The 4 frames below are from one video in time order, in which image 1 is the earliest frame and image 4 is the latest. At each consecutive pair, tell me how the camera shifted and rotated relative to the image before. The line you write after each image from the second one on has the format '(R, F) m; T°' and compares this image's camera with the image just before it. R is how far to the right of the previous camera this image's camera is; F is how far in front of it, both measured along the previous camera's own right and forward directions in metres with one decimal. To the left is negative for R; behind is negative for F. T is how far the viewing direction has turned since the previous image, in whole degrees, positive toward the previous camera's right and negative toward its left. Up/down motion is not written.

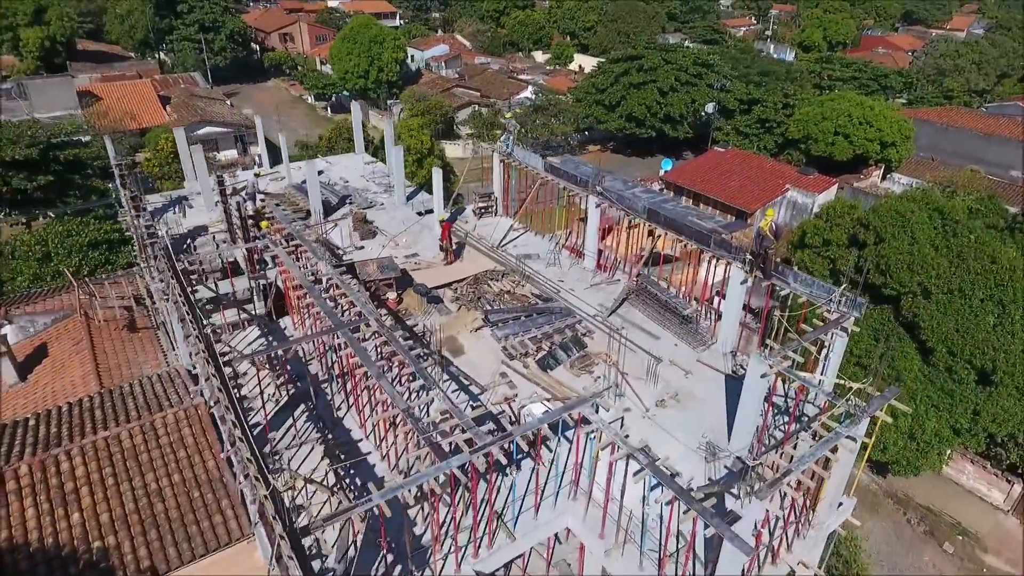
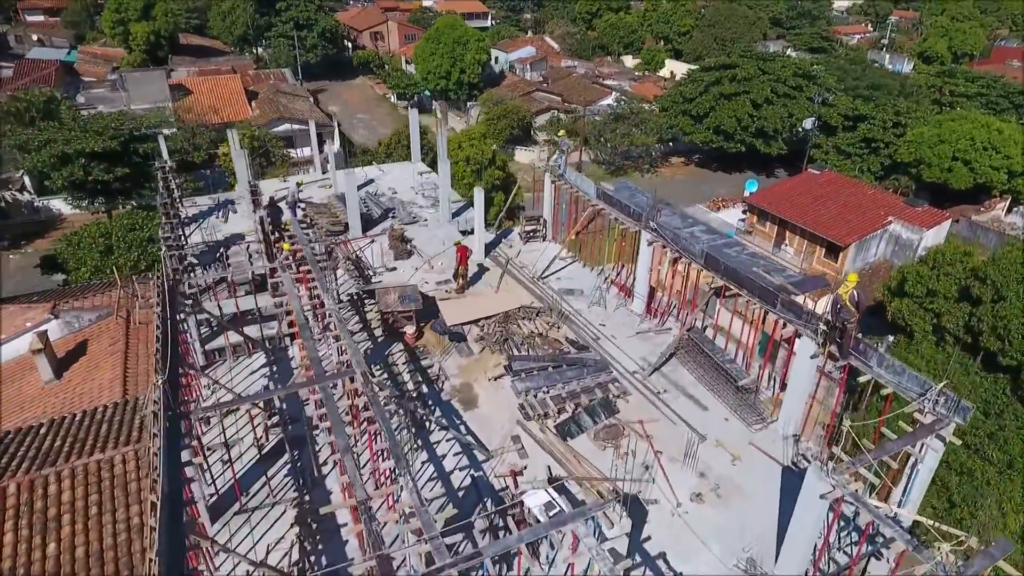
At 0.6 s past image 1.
(+0.8, +1.5) m; -7°
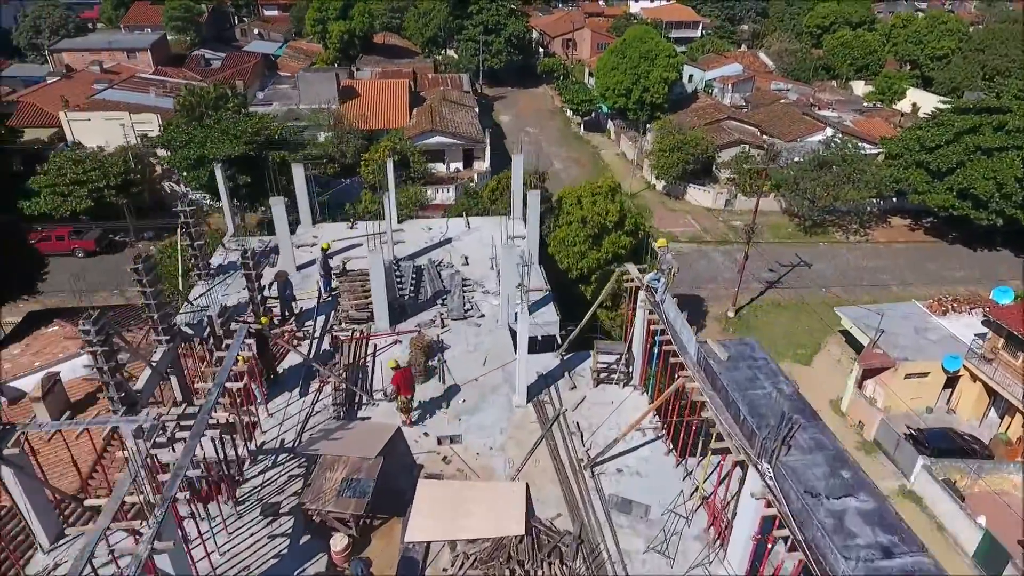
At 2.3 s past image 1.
(+1.7, +5.0) m; -16°
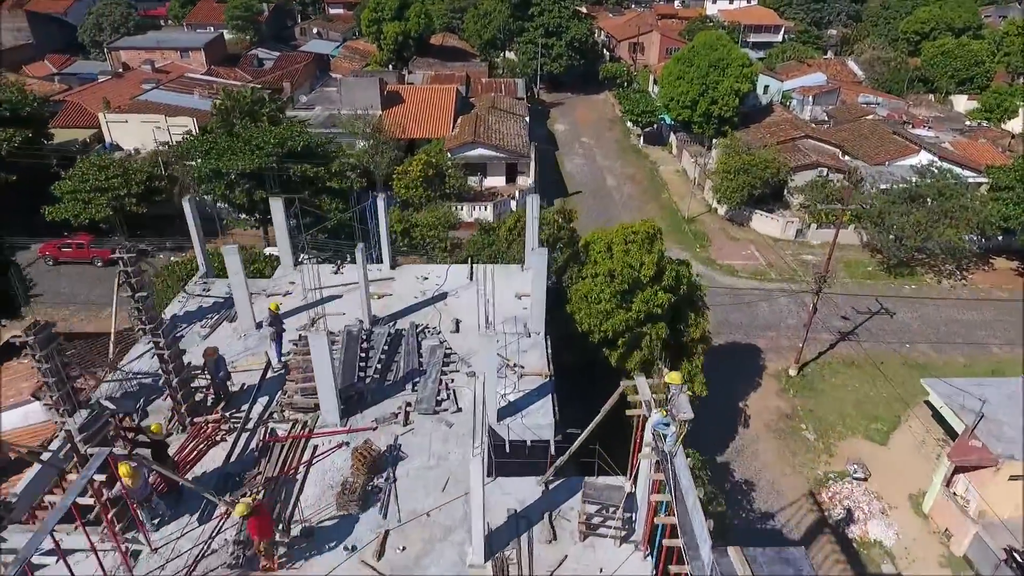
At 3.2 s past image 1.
(+1.1, +2.7) m; -6°
